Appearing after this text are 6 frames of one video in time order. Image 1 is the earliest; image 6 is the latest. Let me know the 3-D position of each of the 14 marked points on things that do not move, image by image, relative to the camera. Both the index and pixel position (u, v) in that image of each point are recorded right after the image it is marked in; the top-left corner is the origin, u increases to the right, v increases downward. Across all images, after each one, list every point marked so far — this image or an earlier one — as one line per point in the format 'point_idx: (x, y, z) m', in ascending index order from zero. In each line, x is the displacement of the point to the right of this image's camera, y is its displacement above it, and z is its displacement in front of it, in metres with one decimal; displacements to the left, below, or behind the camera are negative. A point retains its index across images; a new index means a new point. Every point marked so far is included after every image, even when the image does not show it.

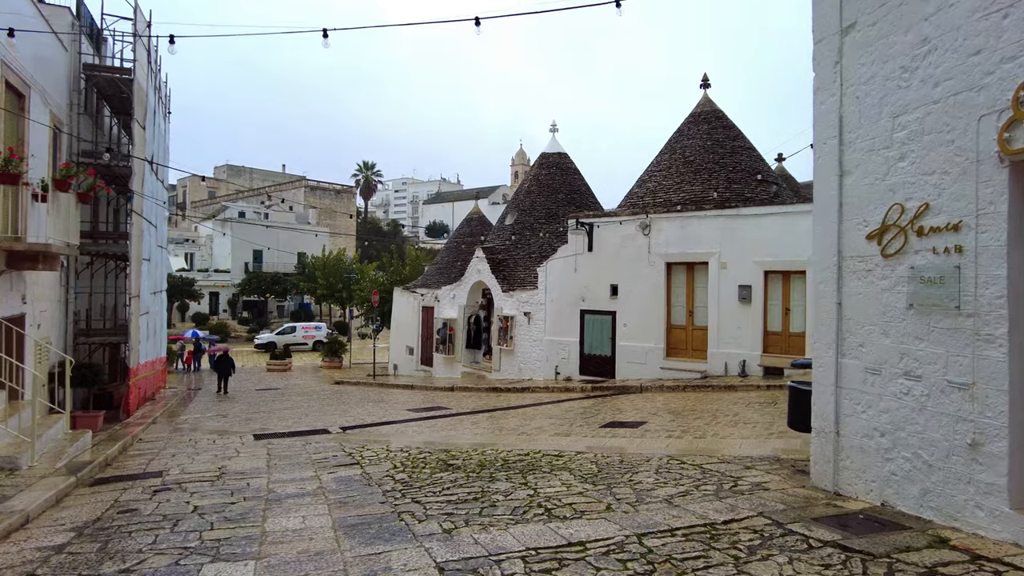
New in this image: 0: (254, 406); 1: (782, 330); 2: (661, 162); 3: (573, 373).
0: (-6.0, -2.7, +15.3) m
1: (+5.5, -0.9, +13.6) m
2: (+3.8, +3.2, +16.8) m
3: (+1.5, -2.1, +16.2) m
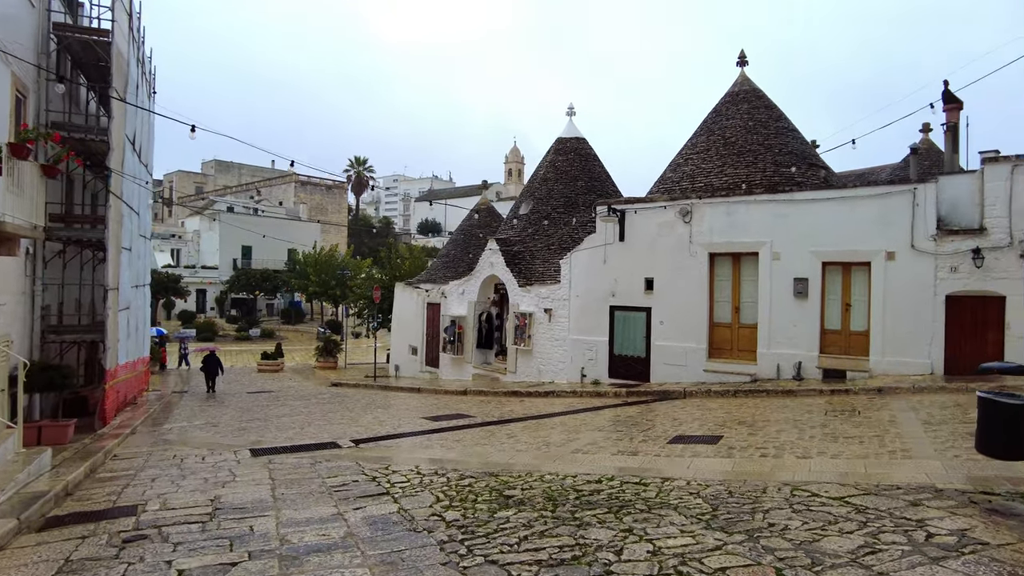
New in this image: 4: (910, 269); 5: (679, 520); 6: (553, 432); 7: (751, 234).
0: (-5.5, -2.6, +13.7) m
1: (+6.0, -0.8, +12.1) m
2: (+4.3, +3.3, +15.4) m
3: (+2.0, -2.0, +14.7) m
4: (+6.9, +0.3, +11.4) m
5: (+1.2, -1.6, +4.6) m
6: (+0.5, -2.0, +8.9) m
7: (+4.6, +1.1, +12.8) m
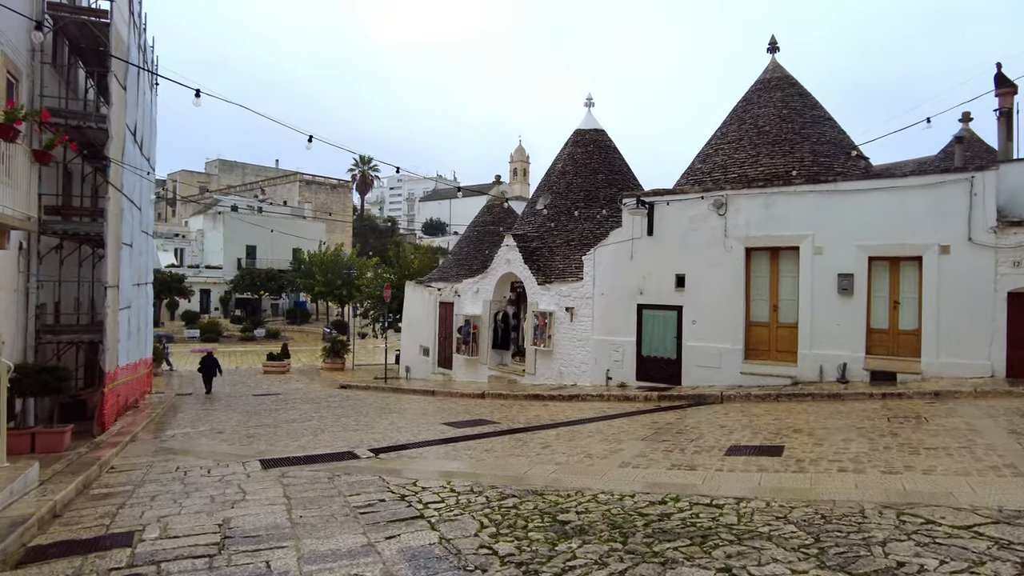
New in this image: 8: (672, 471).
0: (-5.1, -2.5, +13.0) m
1: (+6.5, -0.7, +11.3) m
2: (+4.8, +3.4, +14.6) m
3: (+2.4, -1.9, +13.9) m
4: (+7.3, +0.4, +10.6) m
5: (+1.6, -1.5, +3.8) m
6: (+1.0, -1.9, +8.1) m
7: (+5.1, +1.1, +12.0) m
8: (+1.5, -1.8, +6.4) m
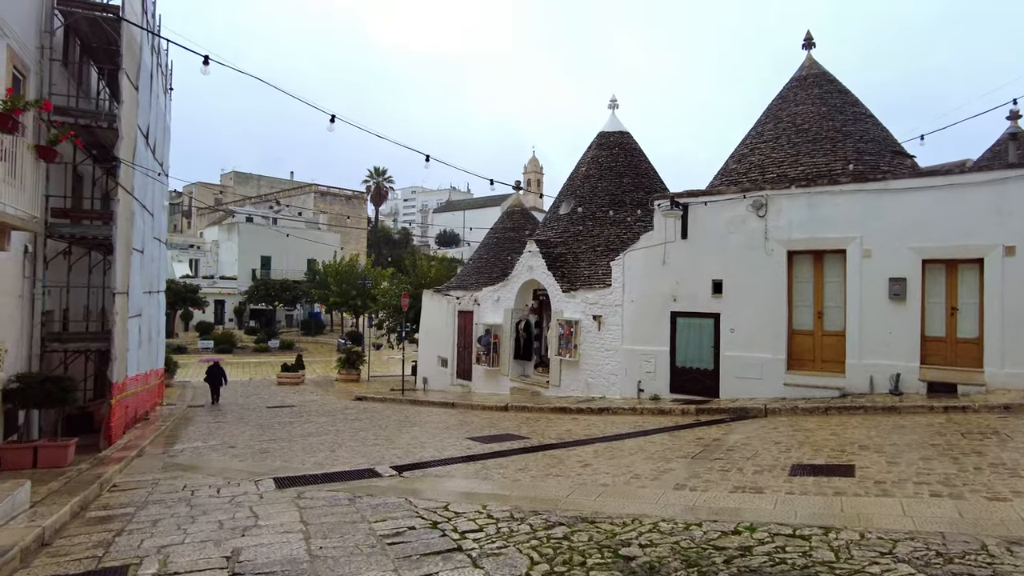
0: (-4.6, -2.7, +12.3) m
1: (+6.9, -0.8, +10.5) m
2: (+5.3, +3.2, +13.9) m
3: (+3.0, -2.1, +13.1) m
4: (+7.7, +0.3, +9.8) m
5: (+1.9, -1.5, +3.1) m
6: (+1.4, -1.9, +7.4) m
7: (+5.6, +1.0, +11.3) m
8: (+1.9, -1.8, +5.7) m
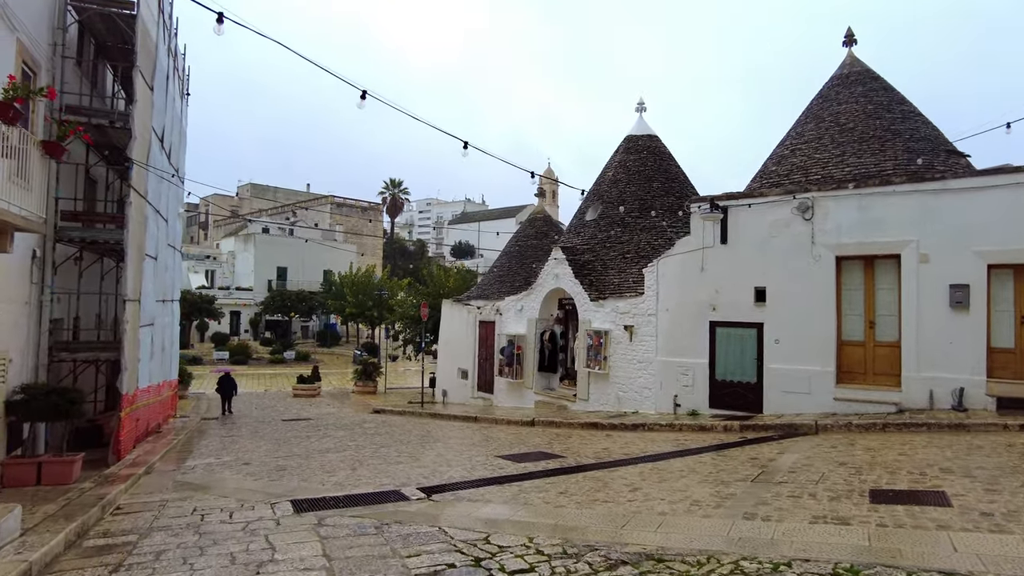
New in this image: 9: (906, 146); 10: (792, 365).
0: (-4.0, -2.8, +11.7) m
1: (+7.4, -0.9, +9.7) m
2: (+5.8, +3.1, +13.2) m
3: (+3.5, -2.2, +12.4) m
4: (+8.2, +0.2, +9.0) m
5: (+2.2, -1.5, +2.4) m
6: (+1.8, -2.0, +6.7) m
7: (+6.0, +0.9, +10.5) m
8: (+2.3, -1.8, +4.9) m
9: (+7.0, +2.5, +11.7) m
10: (+4.8, -1.3, +11.3) m
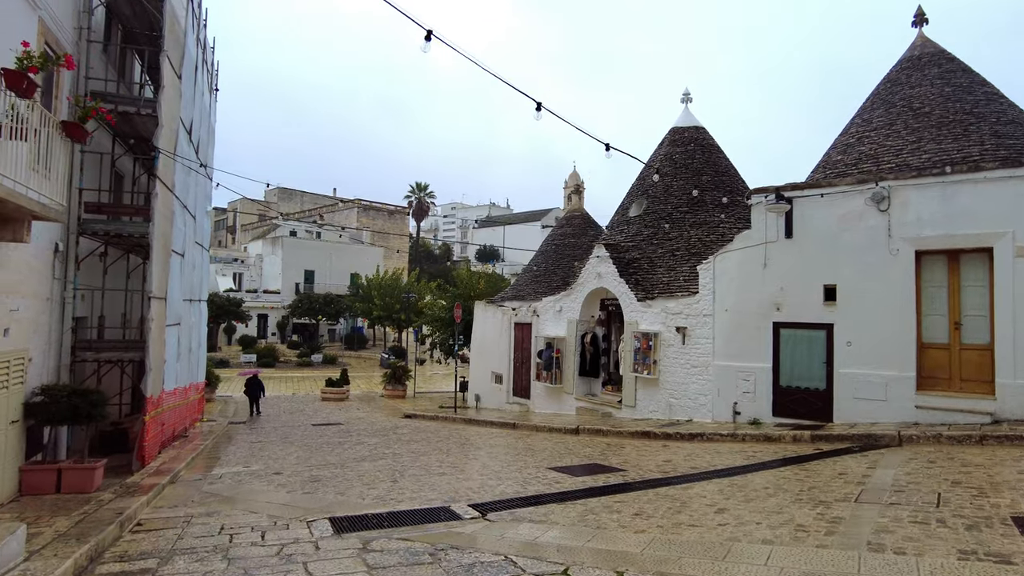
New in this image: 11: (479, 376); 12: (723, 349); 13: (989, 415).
0: (-3.3, -2.7, +11.0) m
1: (+8.1, -0.8, +8.6) m
2: (+6.7, +3.1, +12.2) m
3: (+4.3, -2.2, +11.4) m
4: (+8.9, +0.3, +7.9) m
5: (+2.6, -1.3, +1.5) m
6: (+2.4, -1.9, +5.8) m
7: (+6.8, +0.9, +9.5) m
8: (+2.8, -1.7, +4.0) m
9: (+7.8, +2.6, +10.7) m
10: (+5.5, -1.3, +10.3) m
11: (-1.0, -2.6, +19.8) m
12: (+3.8, -1.1, +12.0) m
13: (+6.7, -1.8, +9.3) m
